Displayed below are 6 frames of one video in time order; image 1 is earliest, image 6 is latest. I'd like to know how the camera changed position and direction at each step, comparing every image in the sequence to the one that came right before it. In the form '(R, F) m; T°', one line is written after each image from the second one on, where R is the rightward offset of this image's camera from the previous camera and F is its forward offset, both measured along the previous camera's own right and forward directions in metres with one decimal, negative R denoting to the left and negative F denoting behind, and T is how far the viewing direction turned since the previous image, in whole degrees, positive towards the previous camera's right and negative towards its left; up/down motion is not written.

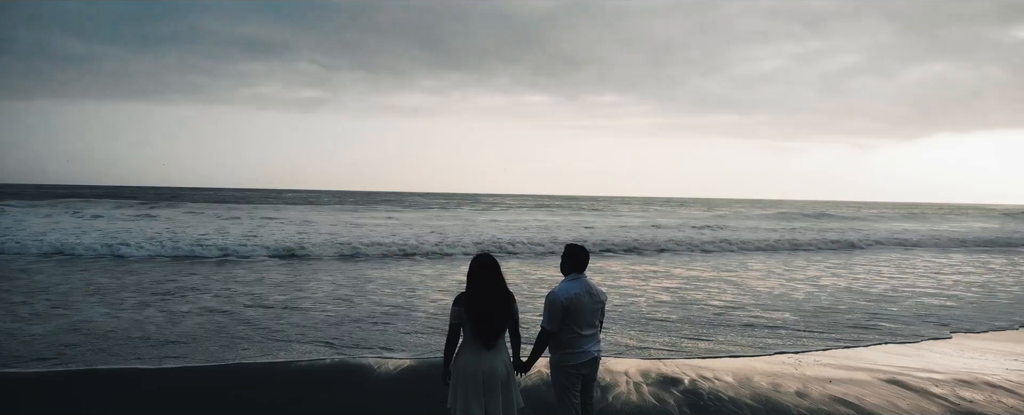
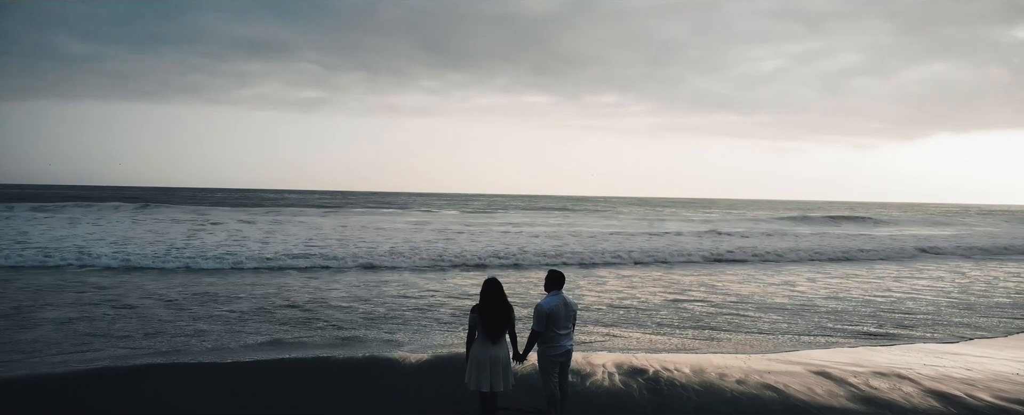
(0.0, -0.8) m; 0°
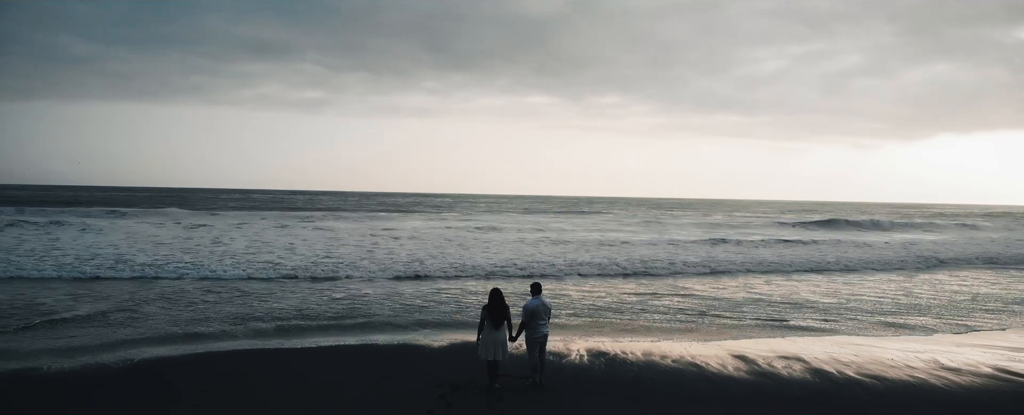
(0.0, -1.4) m; 0°
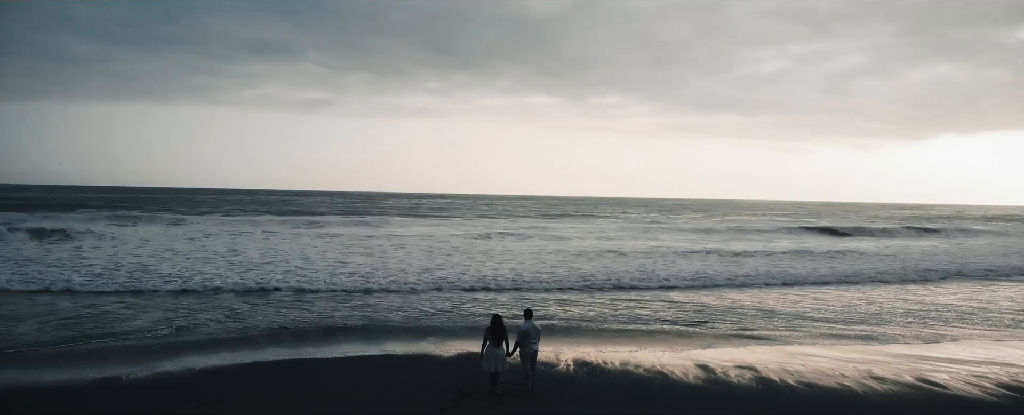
(0.0, -0.3) m; 0°
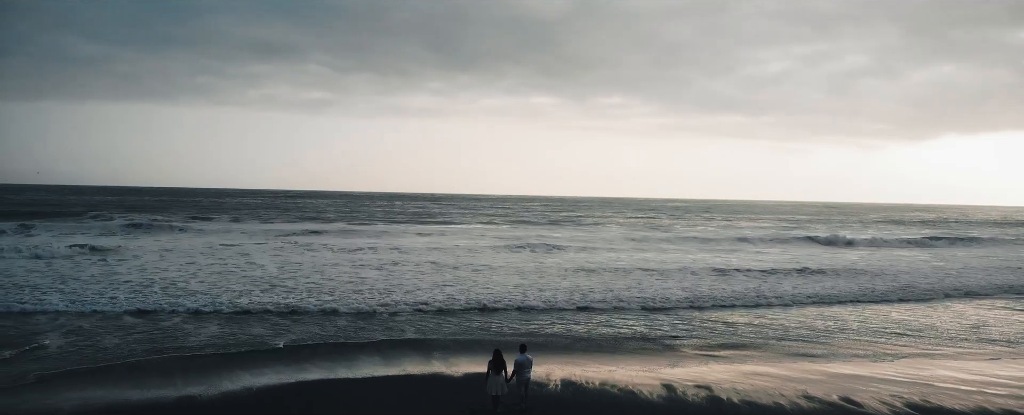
(+0.1, -1.5) m; 0°
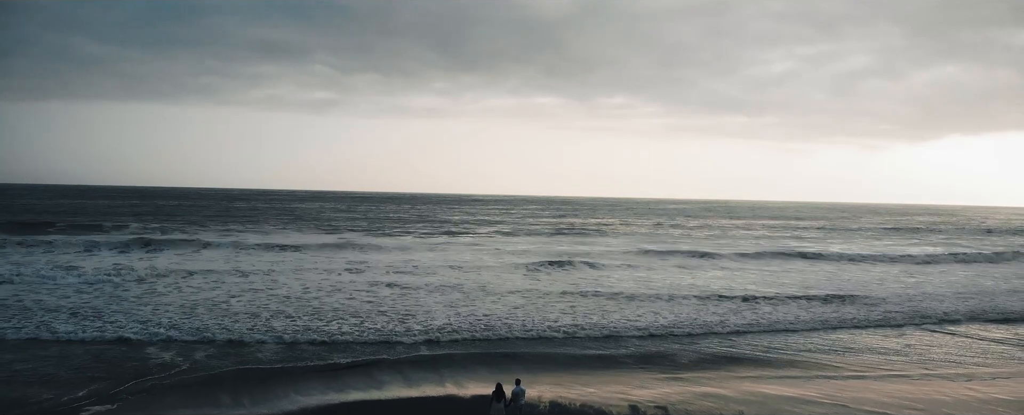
(+0.1, -2.3) m; 0°
